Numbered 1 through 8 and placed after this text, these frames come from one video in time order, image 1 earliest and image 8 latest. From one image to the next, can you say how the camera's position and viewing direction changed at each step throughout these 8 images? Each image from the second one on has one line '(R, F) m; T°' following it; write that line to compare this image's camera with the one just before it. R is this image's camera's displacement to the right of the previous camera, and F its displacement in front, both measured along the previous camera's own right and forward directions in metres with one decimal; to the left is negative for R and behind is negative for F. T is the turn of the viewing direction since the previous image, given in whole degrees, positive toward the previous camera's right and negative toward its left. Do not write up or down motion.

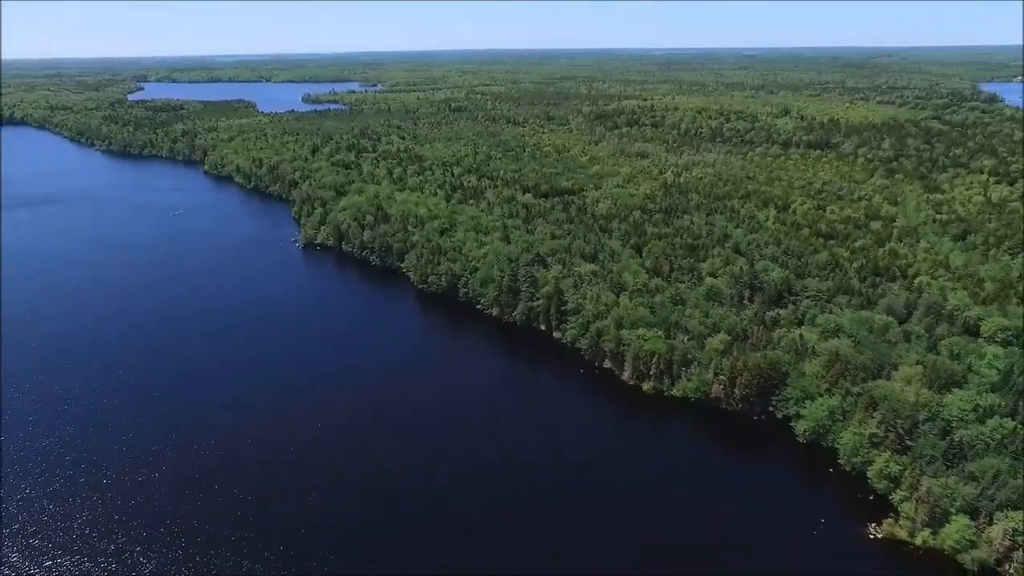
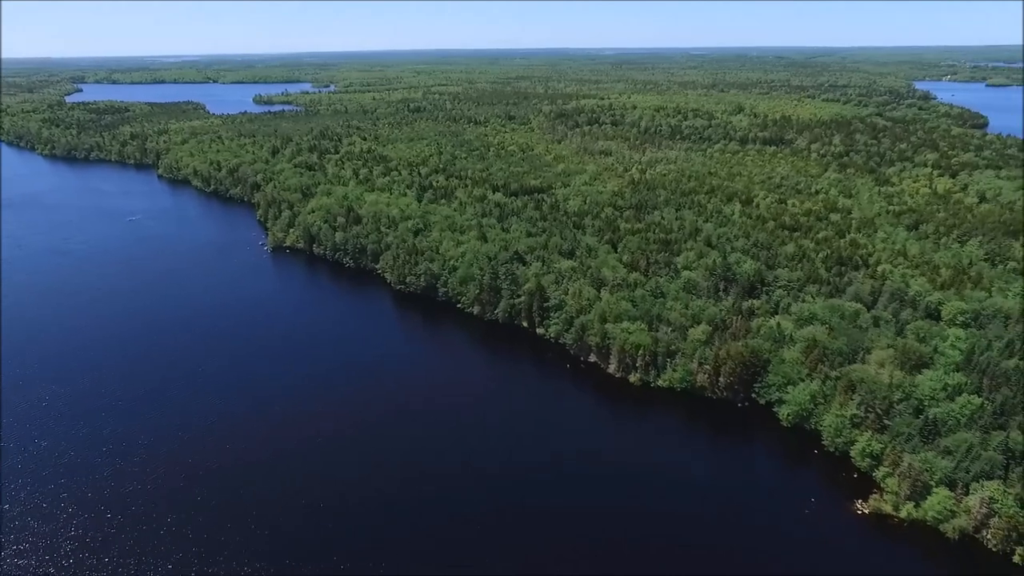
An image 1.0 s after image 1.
(-1.2, -0.1) m; +4°
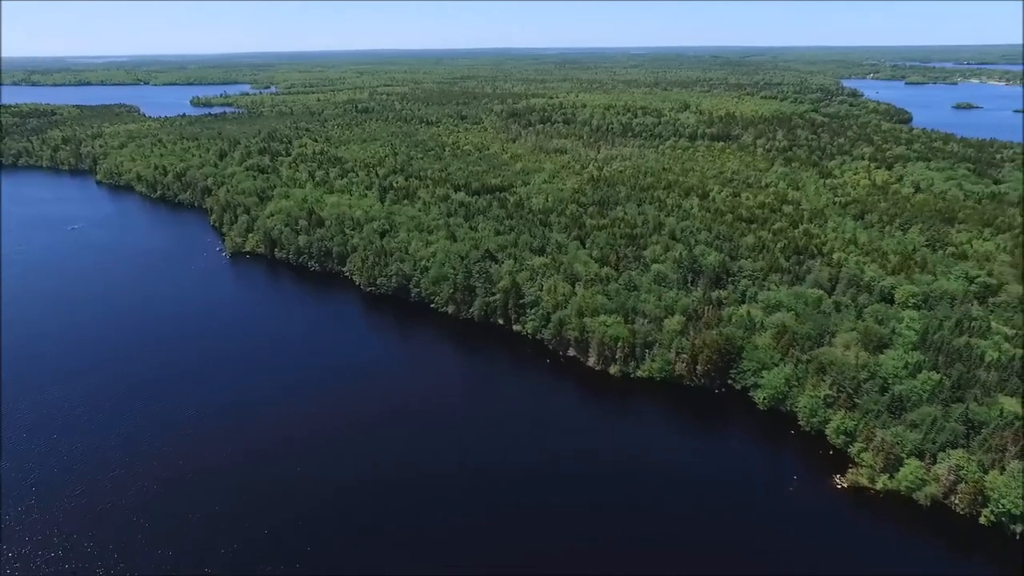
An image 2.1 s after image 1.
(-1.3, -0.1) m; +5°
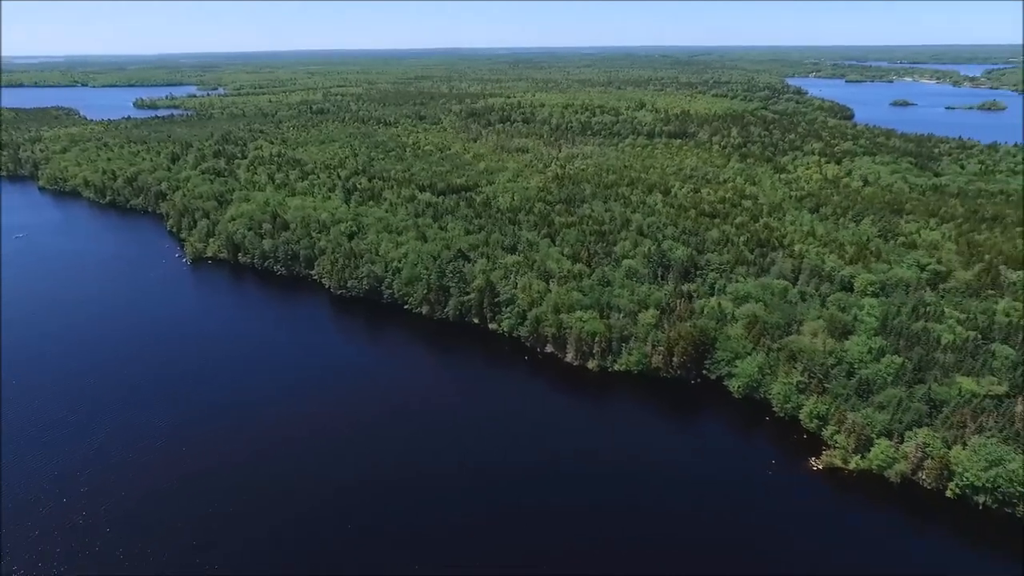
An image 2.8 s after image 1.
(-0.8, -0.1) m; +4°
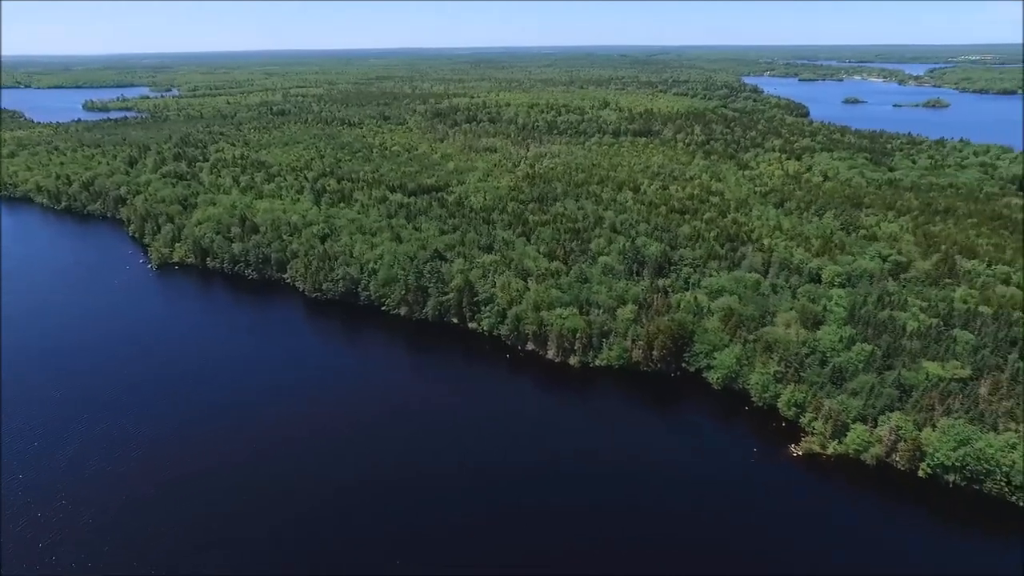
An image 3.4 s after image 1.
(-0.7, -0.1) m; +3°
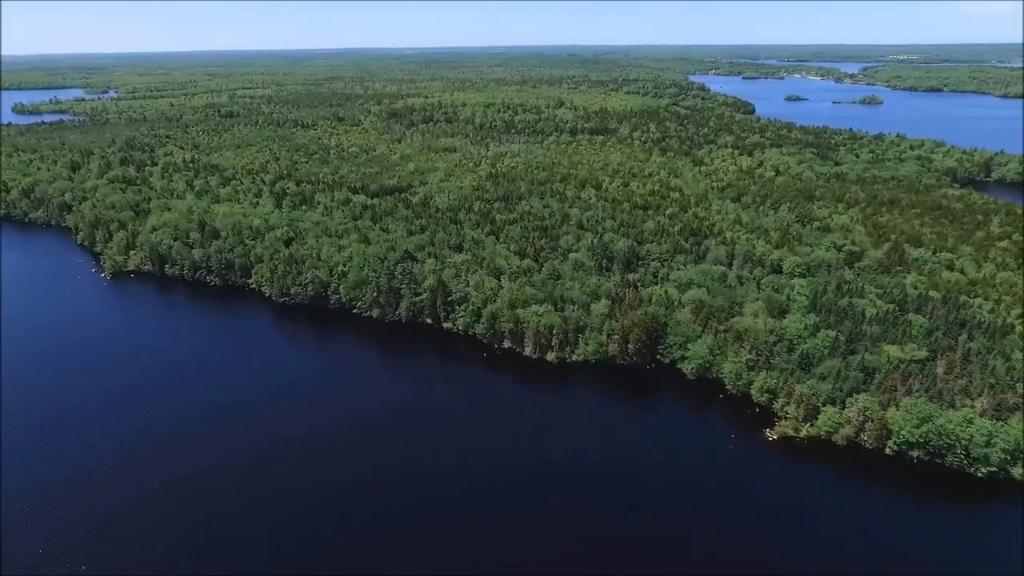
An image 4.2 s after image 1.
(-0.9, -0.1) m; +4°
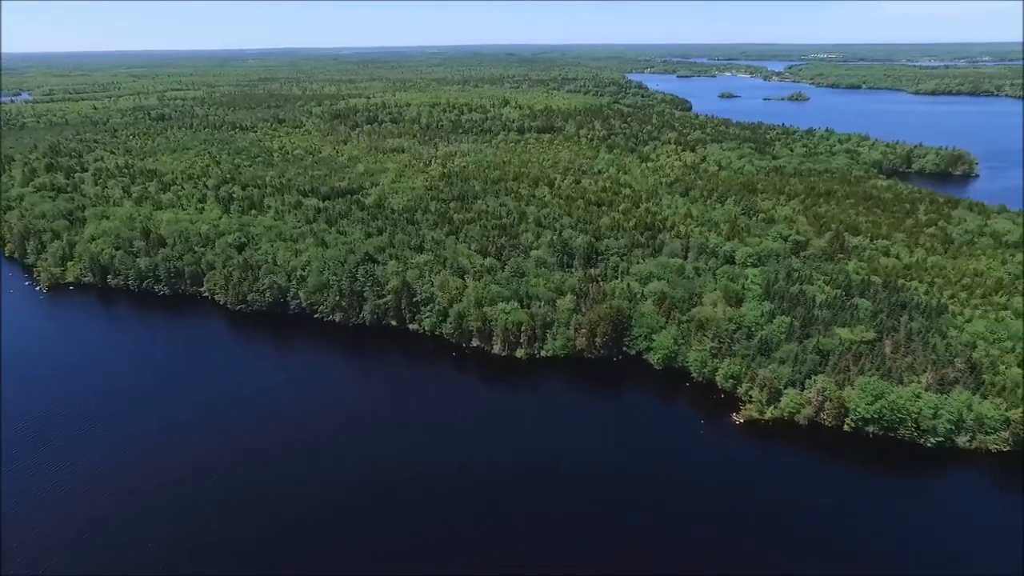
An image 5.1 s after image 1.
(-0.9, -0.1) m; +5°
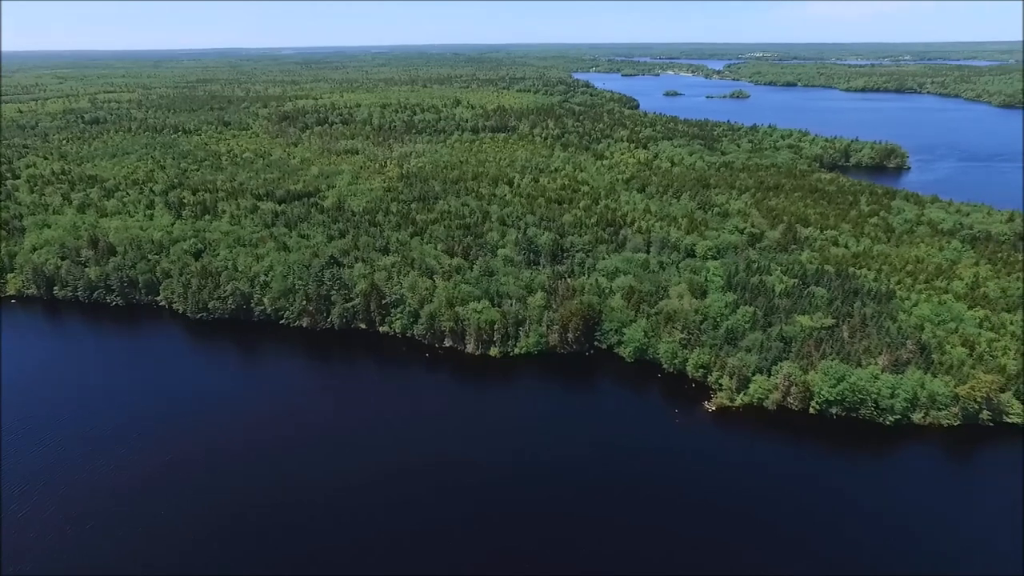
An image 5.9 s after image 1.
(-0.8, -0.1) m; +4°
